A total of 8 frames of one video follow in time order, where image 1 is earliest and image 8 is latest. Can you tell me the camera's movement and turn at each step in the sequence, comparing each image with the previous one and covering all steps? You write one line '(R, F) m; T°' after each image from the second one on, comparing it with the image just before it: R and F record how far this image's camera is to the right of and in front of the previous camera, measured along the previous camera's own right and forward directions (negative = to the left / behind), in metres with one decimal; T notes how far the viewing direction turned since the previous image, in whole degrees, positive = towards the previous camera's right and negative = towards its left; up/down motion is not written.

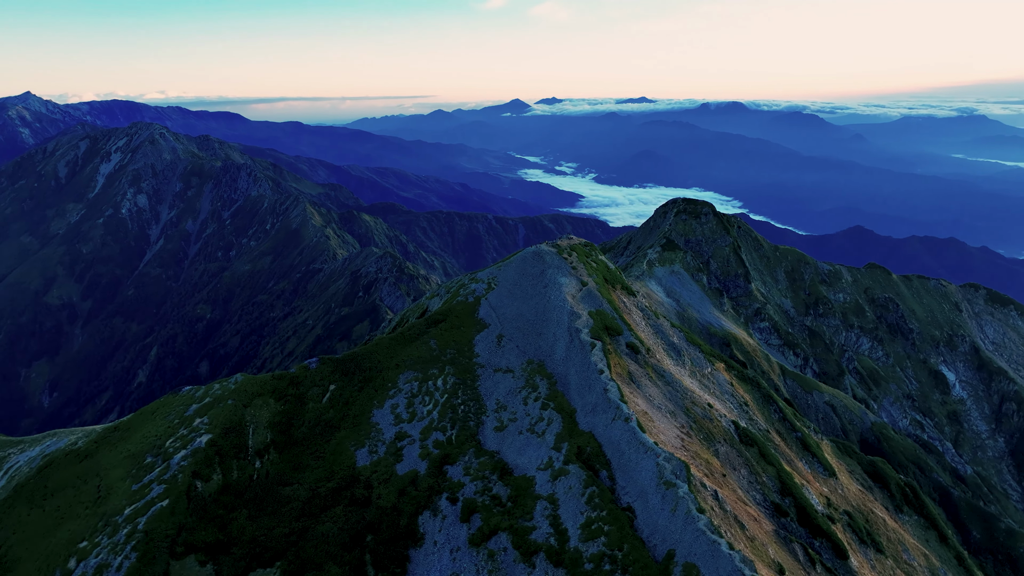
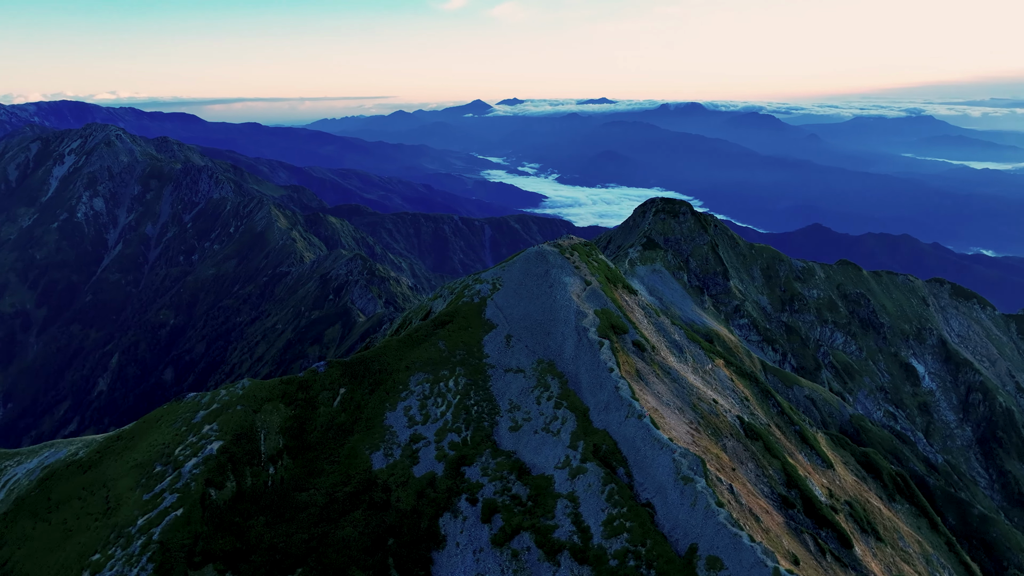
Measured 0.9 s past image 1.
(-3.0, 0.0) m; +2°
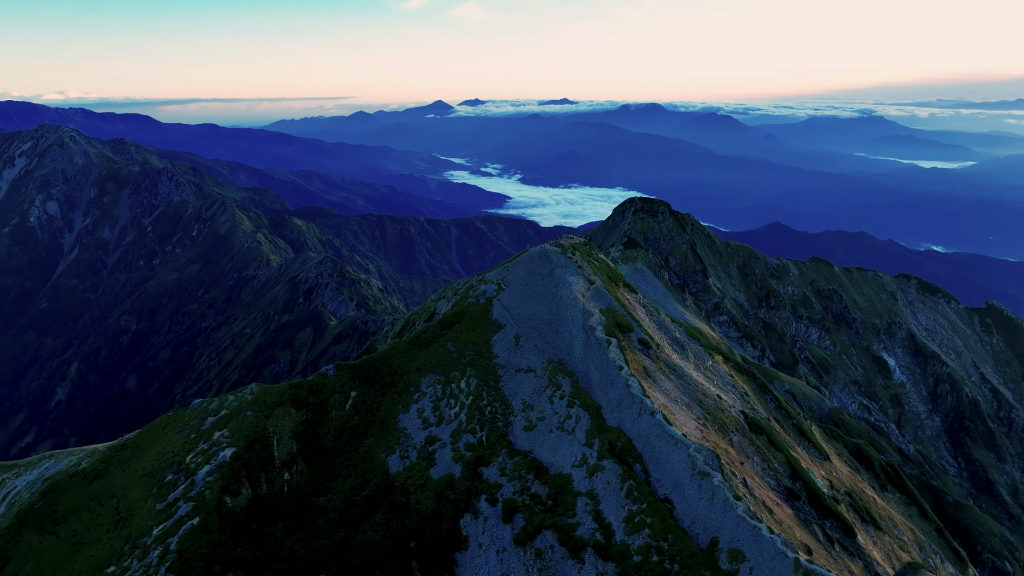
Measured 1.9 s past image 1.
(-3.0, 0.0) m; +2°
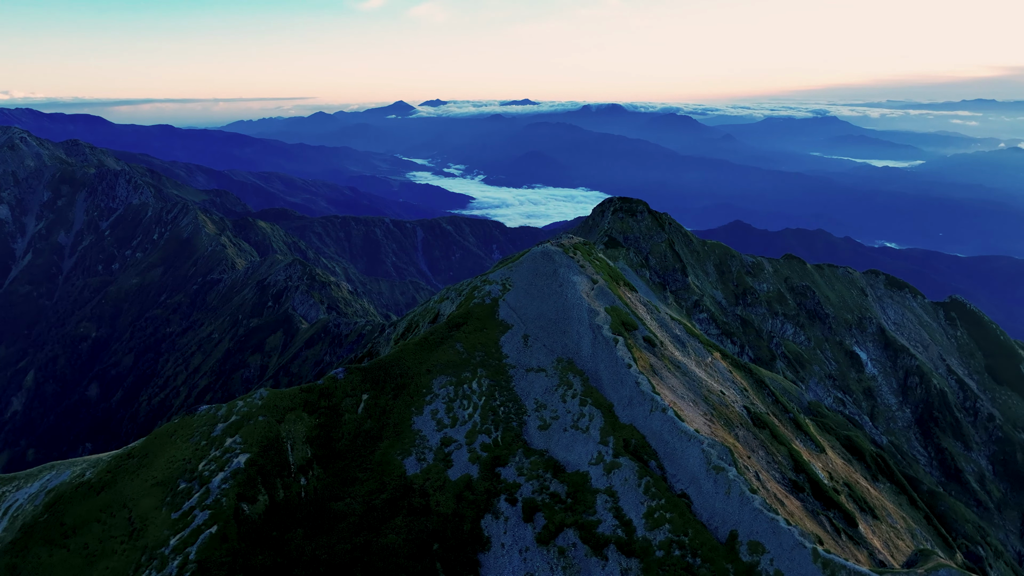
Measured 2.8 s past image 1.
(-3.0, 0.0) m; +2°
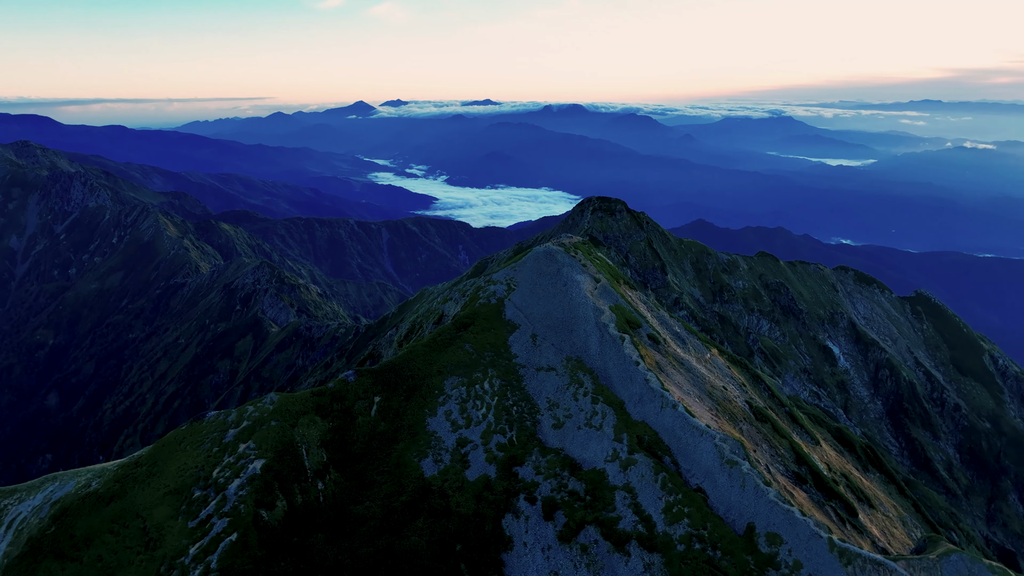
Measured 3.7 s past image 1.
(-3.0, 0.0) m; +2°
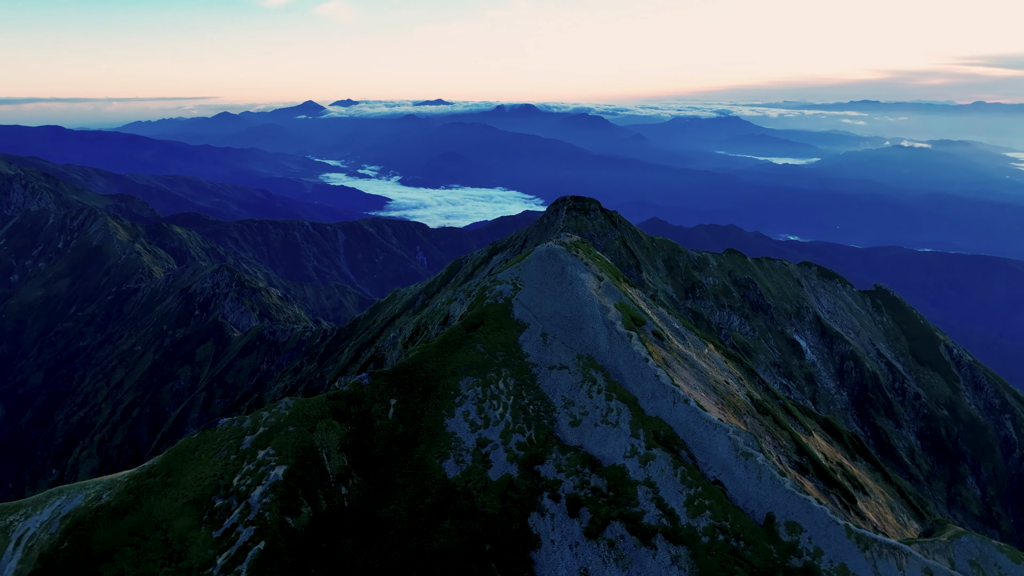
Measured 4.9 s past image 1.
(-3.8, -0.1) m; +3°
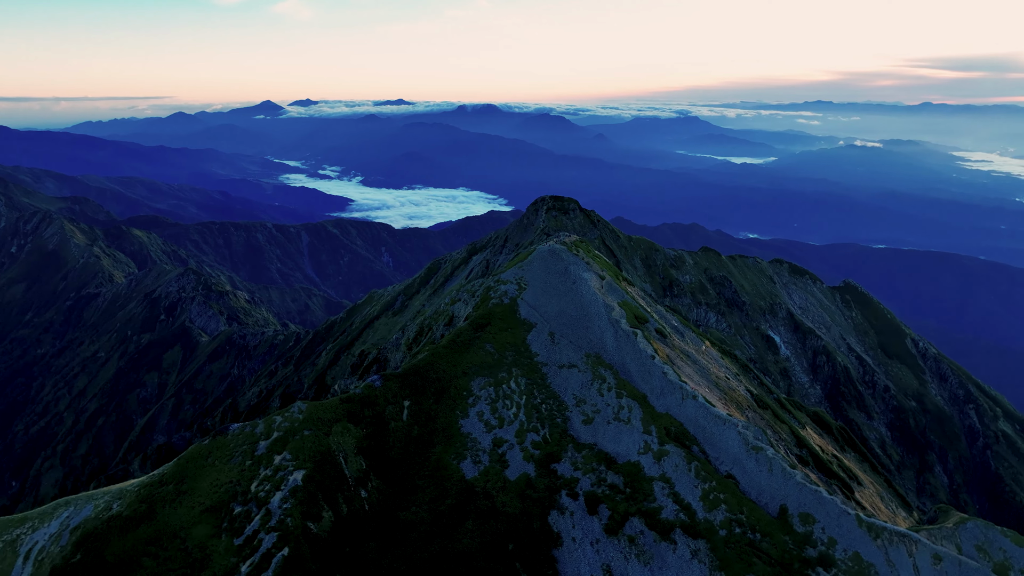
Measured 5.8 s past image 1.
(-3.1, -0.1) m; +2°
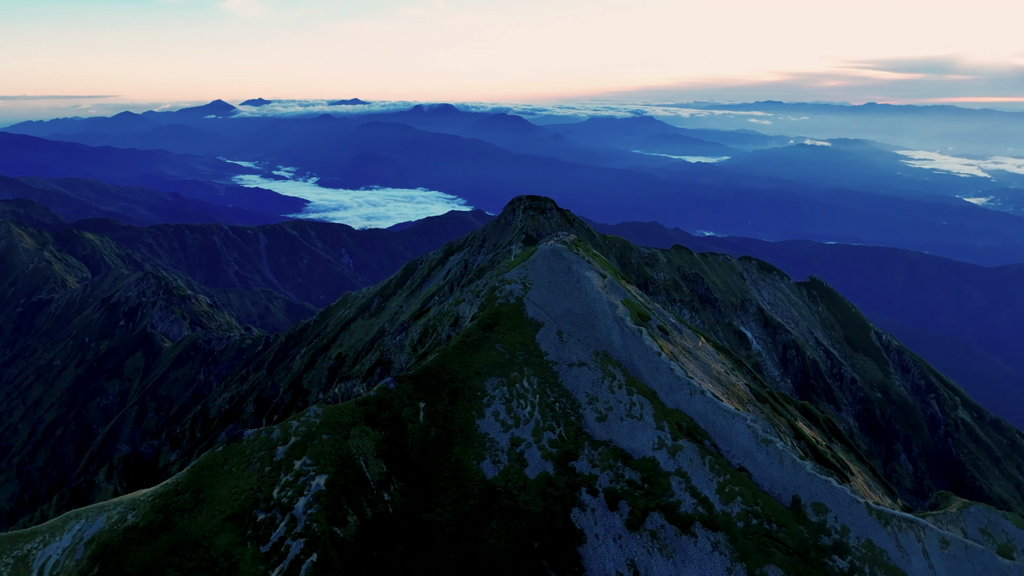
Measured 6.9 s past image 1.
(-3.5, -0.1) m; +3°
